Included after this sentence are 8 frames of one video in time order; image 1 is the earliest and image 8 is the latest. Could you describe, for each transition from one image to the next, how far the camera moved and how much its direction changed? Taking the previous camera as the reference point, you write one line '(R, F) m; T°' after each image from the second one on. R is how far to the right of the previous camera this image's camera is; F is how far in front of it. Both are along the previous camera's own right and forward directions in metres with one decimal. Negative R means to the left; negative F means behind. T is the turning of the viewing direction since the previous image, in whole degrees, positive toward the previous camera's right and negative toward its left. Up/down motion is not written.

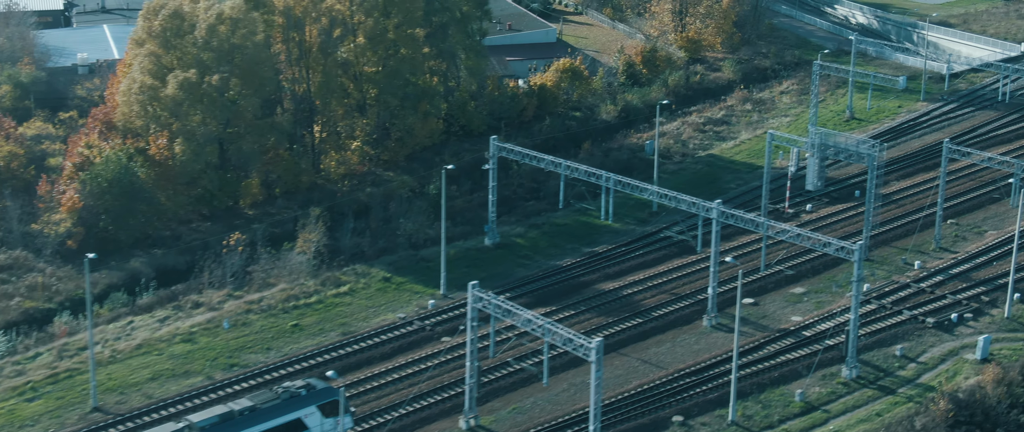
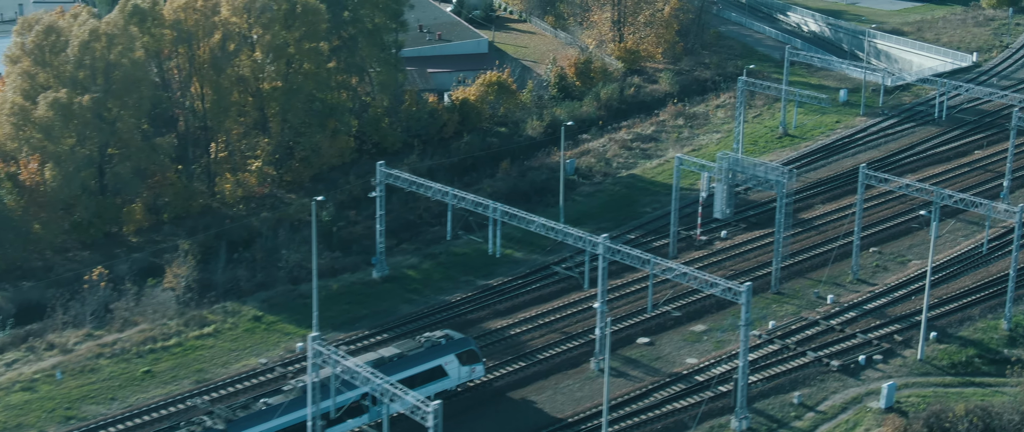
(+3.3, +2.8) m; 0°
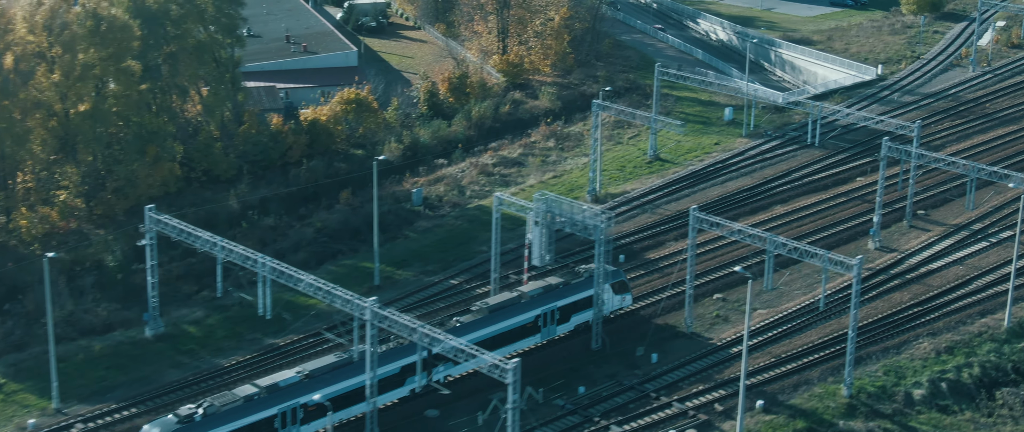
(+5.3, +4.4) m; +1°
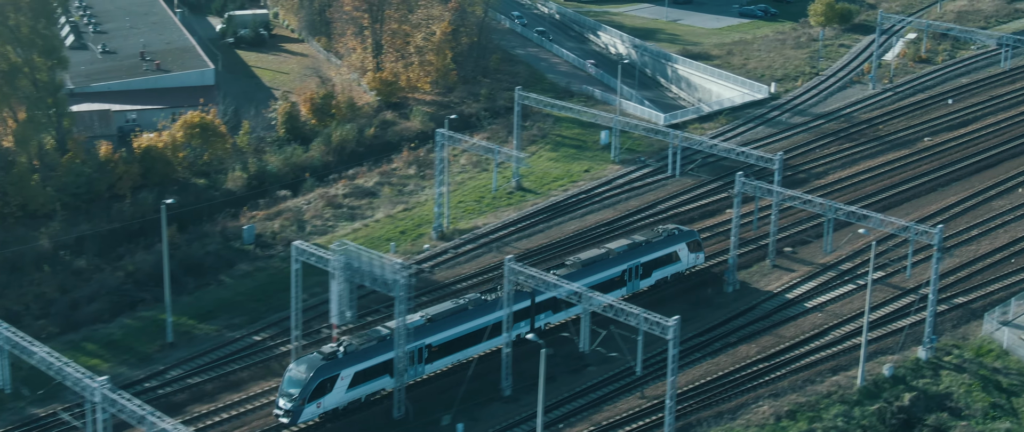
(+4.3, +3.7) m; +1°
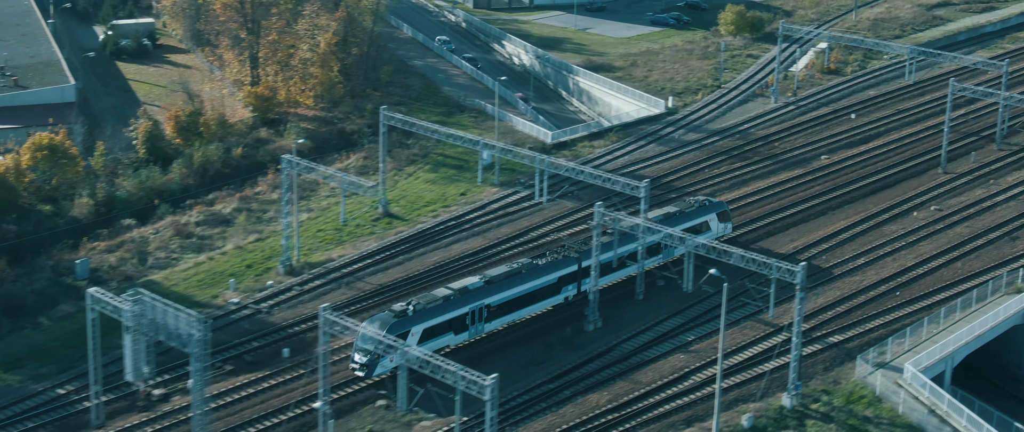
(+3.3, +2.9) m; +2°
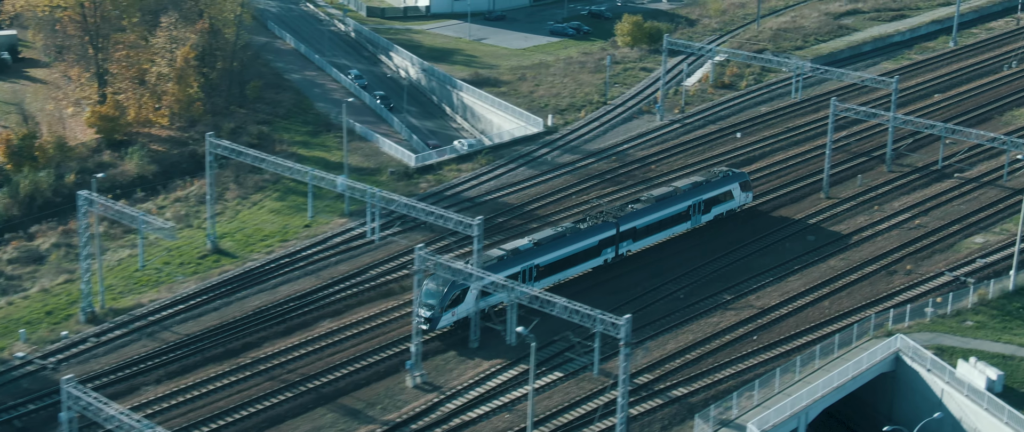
(+3.7, +3.3) m; +2°
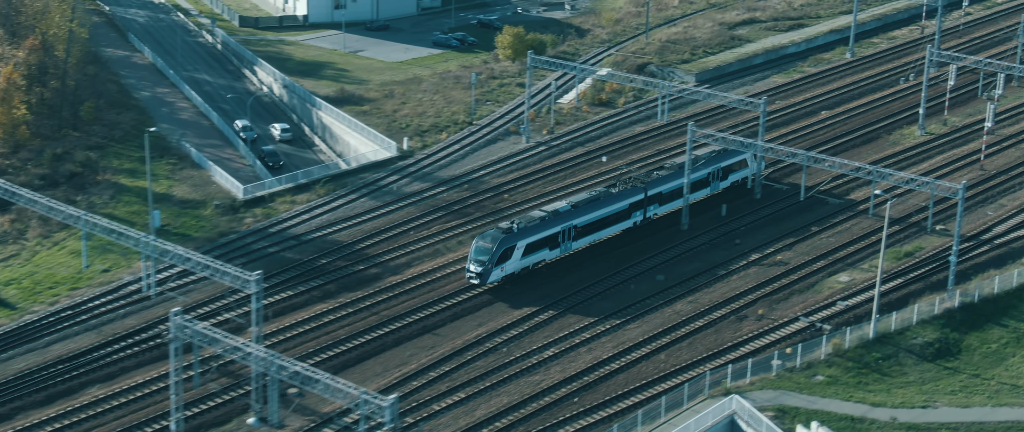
(+4.0, +3.7) m; +2°
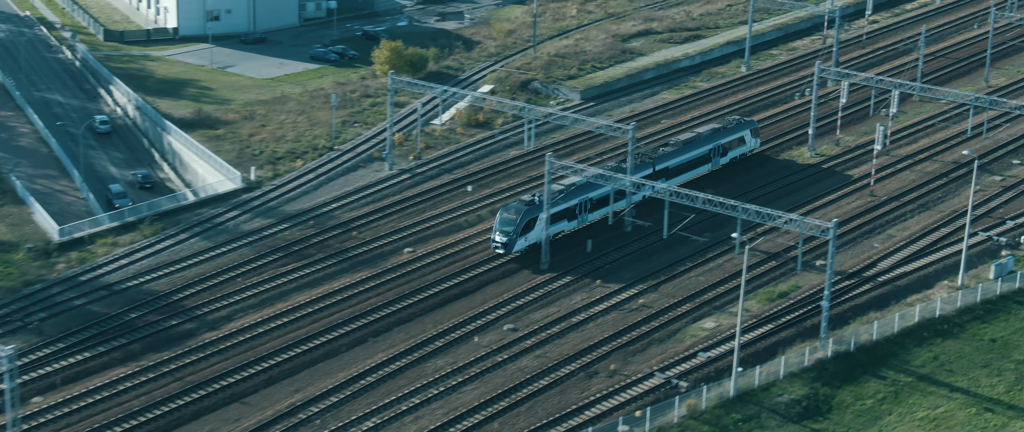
(+3.0, +3.5) m; +2°
